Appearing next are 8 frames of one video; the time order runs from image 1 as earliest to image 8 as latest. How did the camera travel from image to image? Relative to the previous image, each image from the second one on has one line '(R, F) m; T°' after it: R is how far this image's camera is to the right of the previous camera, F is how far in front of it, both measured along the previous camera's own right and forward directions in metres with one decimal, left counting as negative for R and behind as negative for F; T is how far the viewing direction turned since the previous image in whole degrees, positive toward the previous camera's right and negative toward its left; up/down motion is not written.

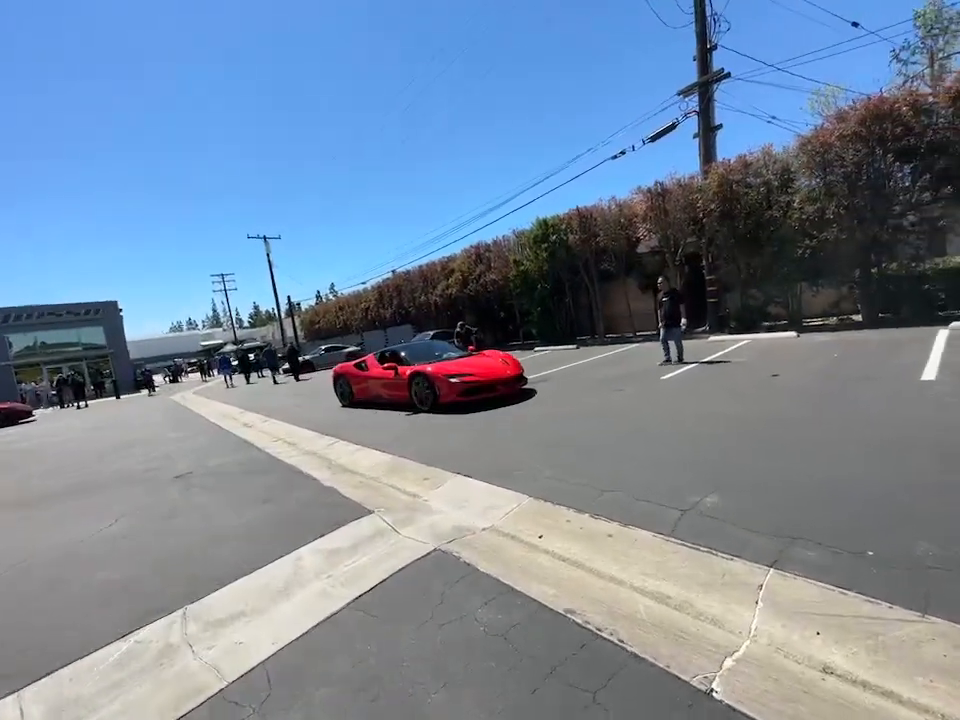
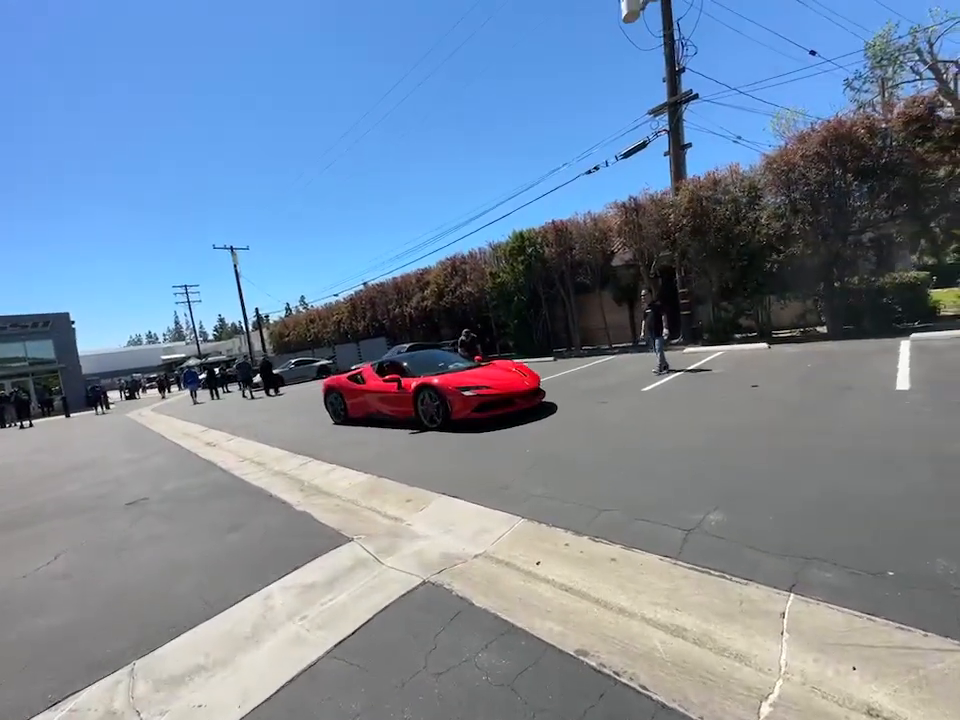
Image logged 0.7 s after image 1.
(-0.2, +0.3) m; +4°
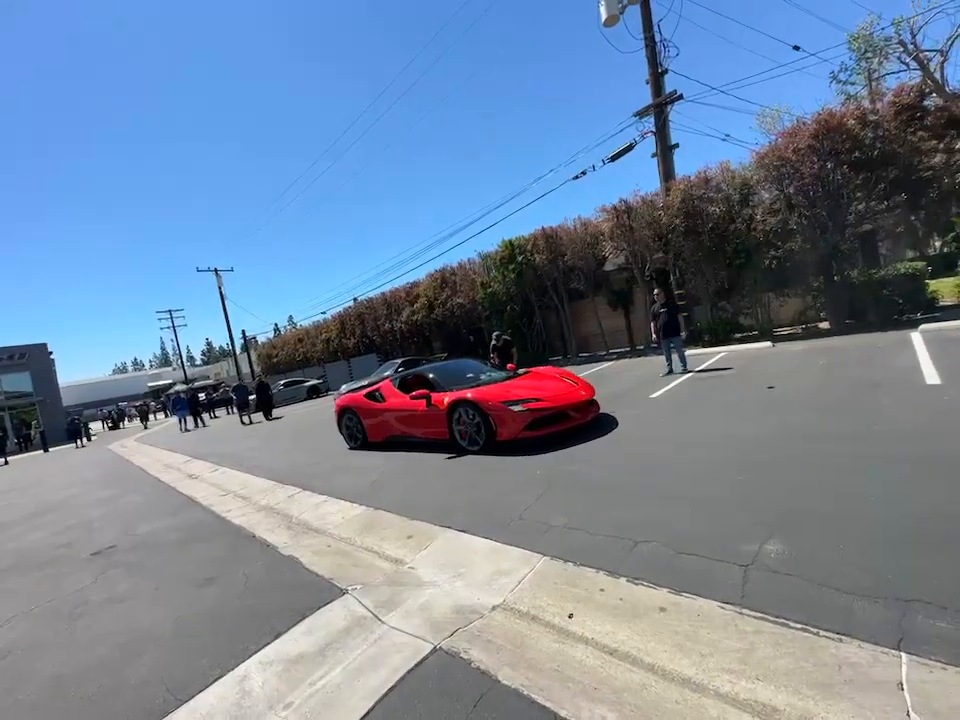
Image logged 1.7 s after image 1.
(-0.1, +0.6) m; +1°
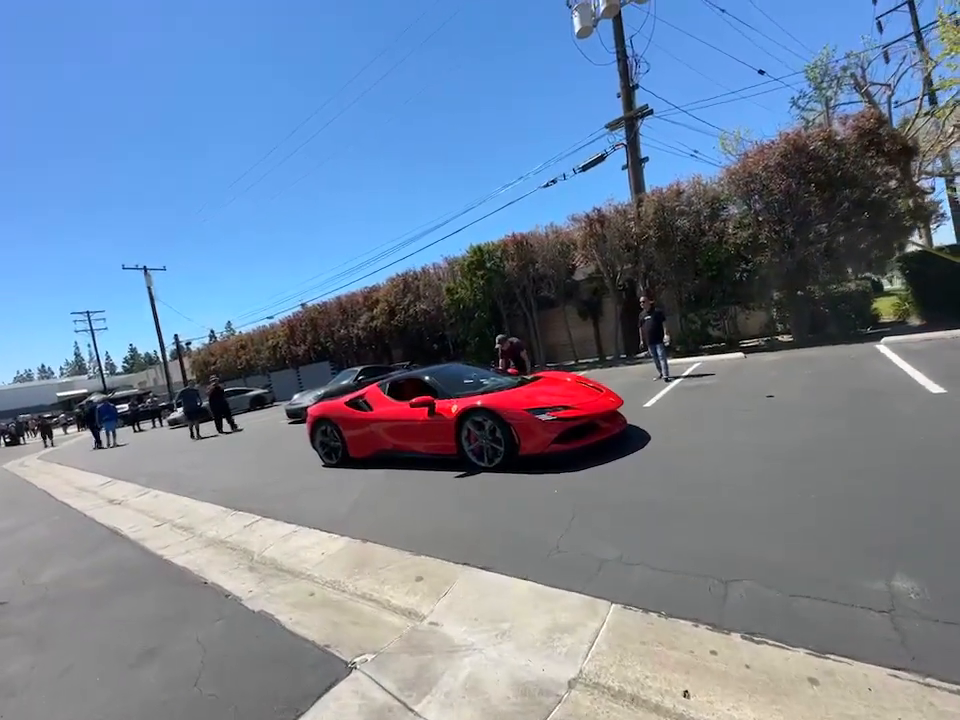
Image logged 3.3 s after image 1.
(-0.7, +0.9) m; +7°
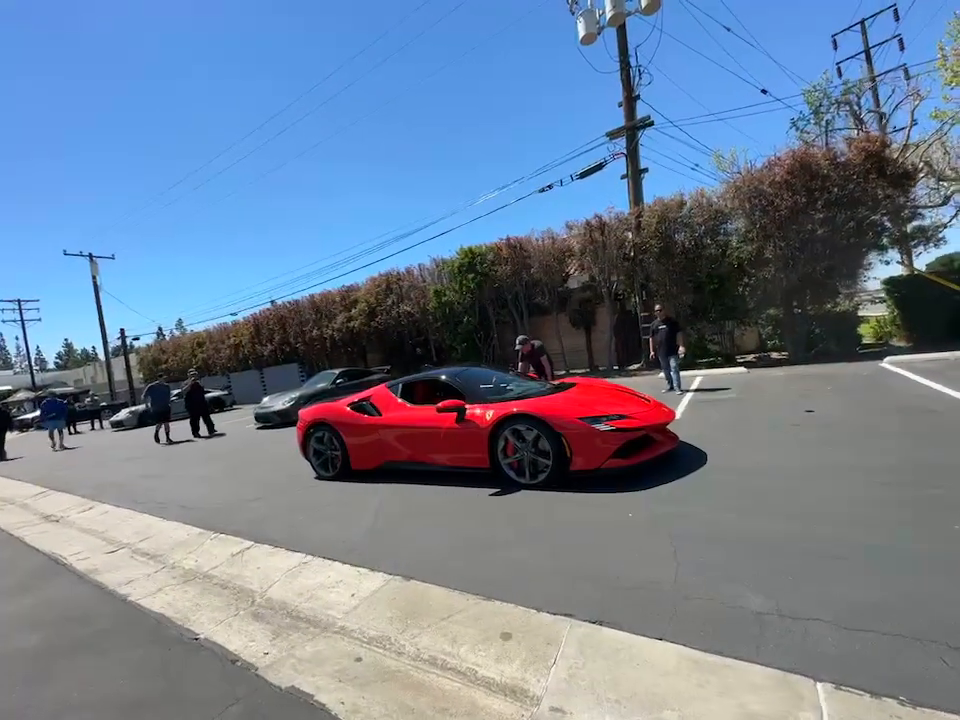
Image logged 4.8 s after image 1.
(-1.1, +0.9) m; +5°
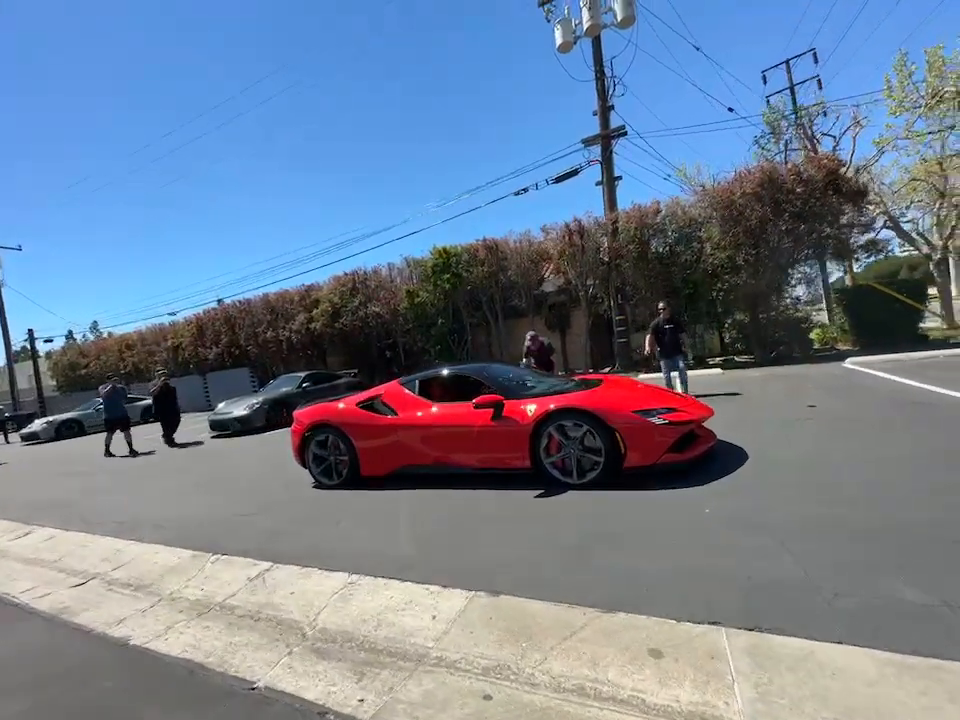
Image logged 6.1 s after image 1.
(-1.2, +0.5) m; +7°
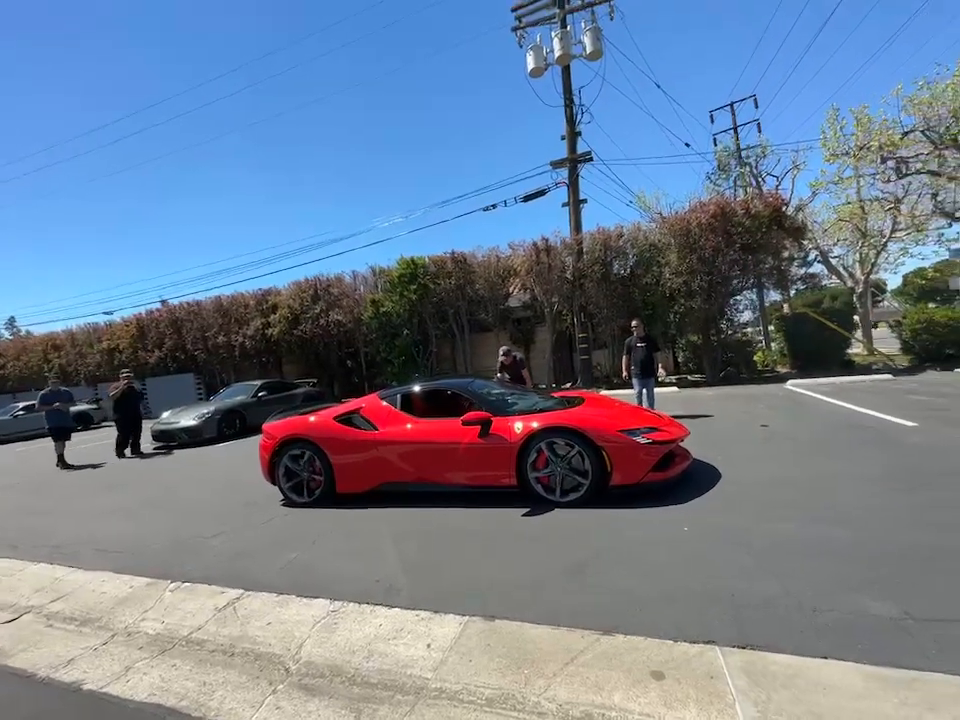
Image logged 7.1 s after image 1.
(-0.3, 0.0) m; +6°
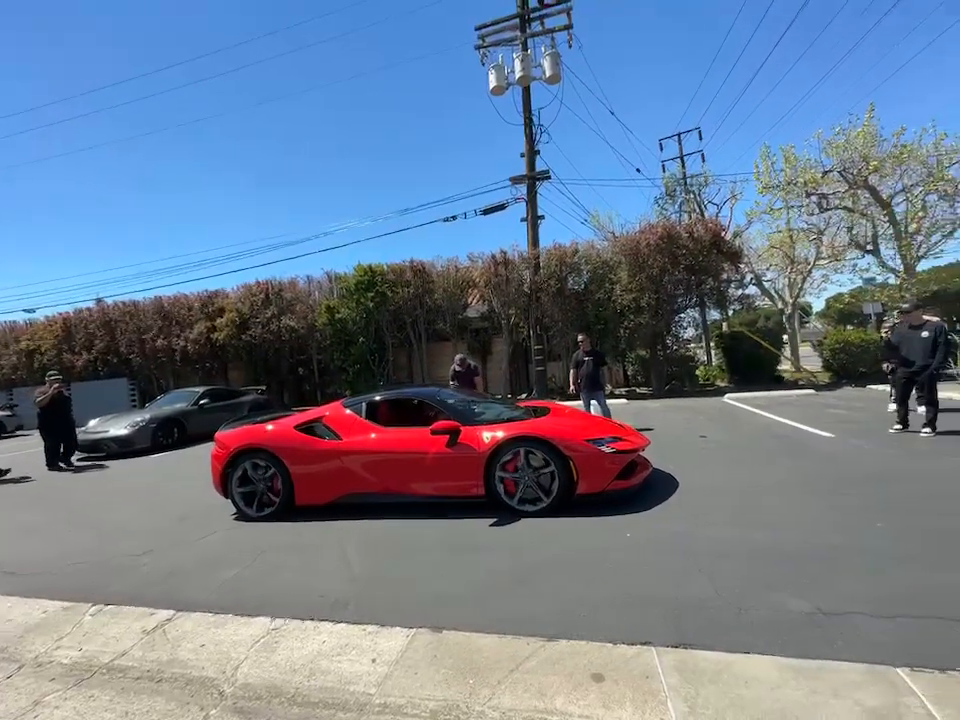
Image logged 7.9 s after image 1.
(0.0, -0.1) m; +6°
